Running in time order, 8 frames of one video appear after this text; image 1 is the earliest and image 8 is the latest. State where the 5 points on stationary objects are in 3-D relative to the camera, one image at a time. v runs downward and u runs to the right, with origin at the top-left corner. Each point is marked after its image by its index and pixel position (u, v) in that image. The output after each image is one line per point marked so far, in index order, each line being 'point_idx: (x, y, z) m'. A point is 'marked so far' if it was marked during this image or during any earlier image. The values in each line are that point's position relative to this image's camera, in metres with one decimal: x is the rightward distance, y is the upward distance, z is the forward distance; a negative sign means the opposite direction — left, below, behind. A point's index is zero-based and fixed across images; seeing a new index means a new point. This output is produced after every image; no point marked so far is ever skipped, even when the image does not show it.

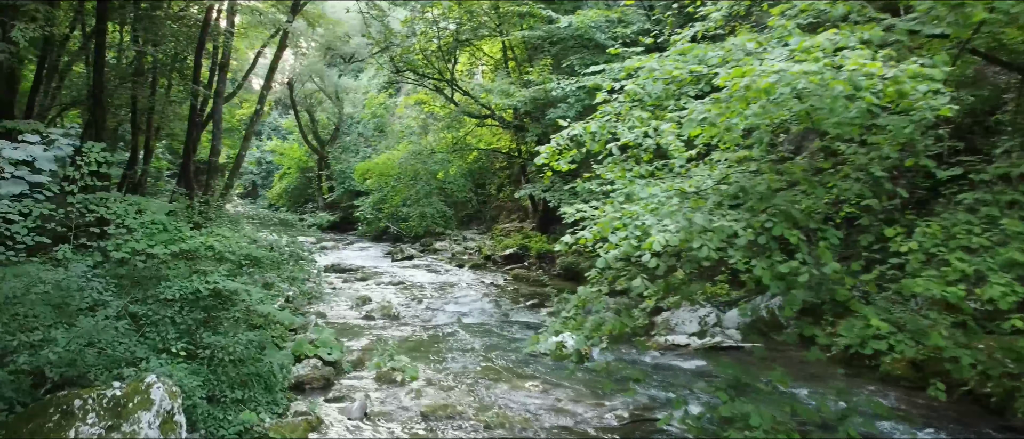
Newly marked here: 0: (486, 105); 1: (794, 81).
0: (-0.7, +3.2, +14.6) m
1: (+2.6, +1.3, +4.7) m
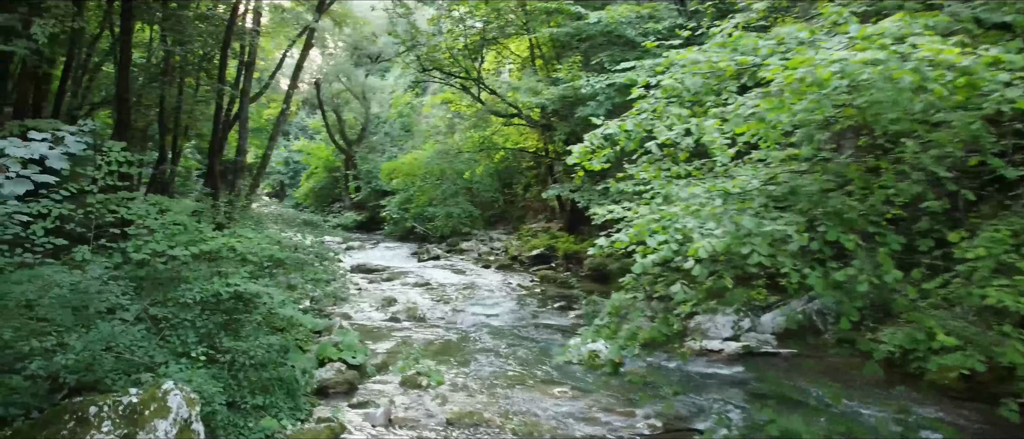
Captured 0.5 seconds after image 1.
0: (0.0, +3.2, +14.4) m
1: (+2.9, +1.2, +4.3) m
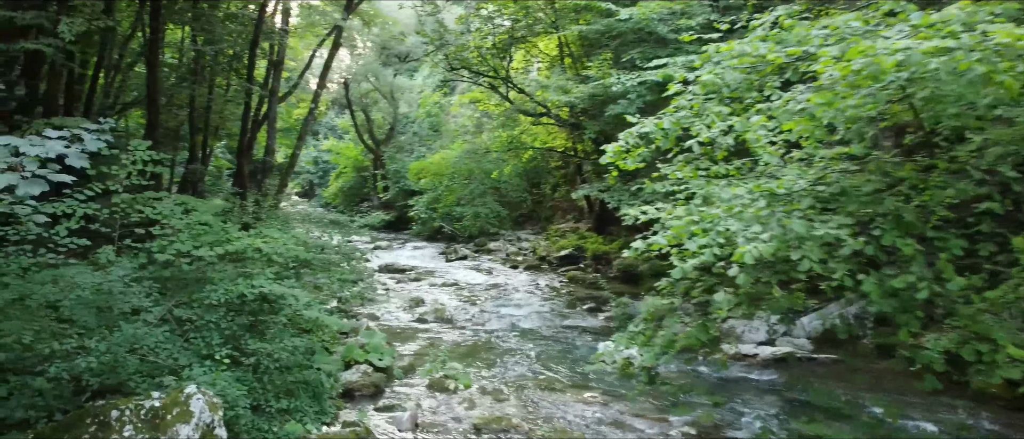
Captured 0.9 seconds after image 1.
0: (+0.8, +3.2, +14.2) m
1: (+3.1, +1.2, +3.9) m
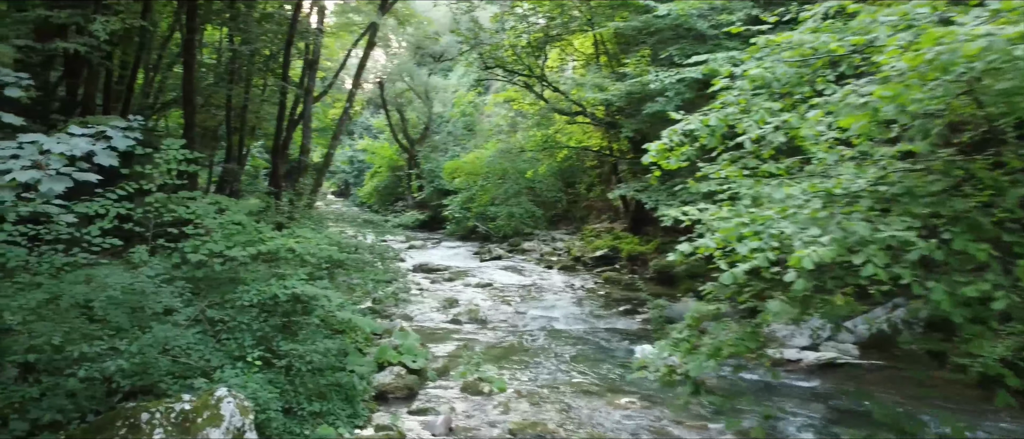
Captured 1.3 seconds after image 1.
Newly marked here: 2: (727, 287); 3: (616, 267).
0: (+1.8, +3.2, +13.8) m
1: (+3.4, +1.2, +3.5) m
2: (+2.1, -0.7, +5.0) m
3: (+3.1, -1.4, +15.4) m
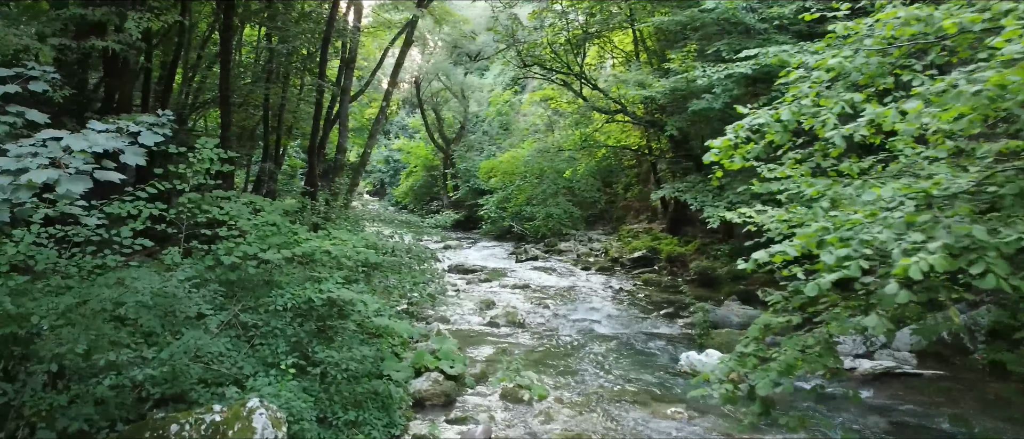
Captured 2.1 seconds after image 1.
0: (+2.7, +3.2, +13.4) m
1: (+3.7, +1.2, +3.0) m
2: (+2.5, -0.7, +4.6) m
3: (+4.2, -1.4, +14.8) m
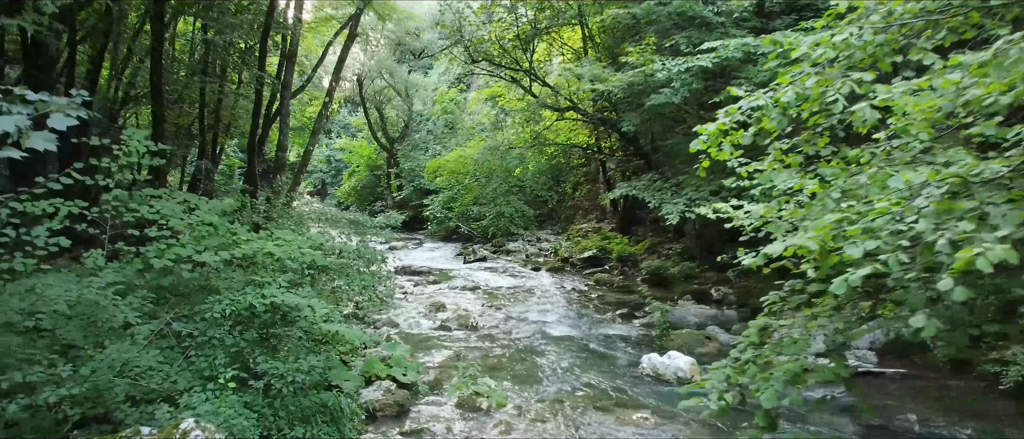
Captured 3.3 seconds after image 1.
0: (+1.4, +3.2, +13.4) m
1: (+3.5, +1.2, +3.2) m
2: (+2.2, -0.7, +4.6) m
3: (+2.7, -1.4, +15.0) m
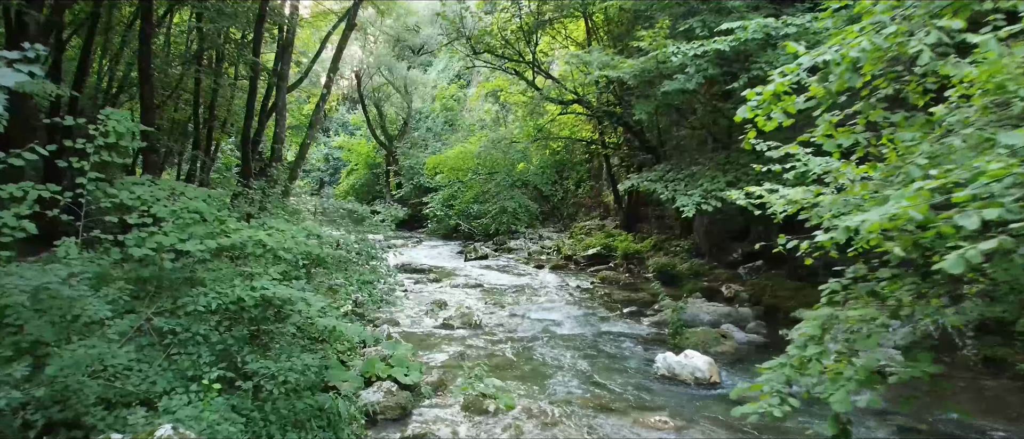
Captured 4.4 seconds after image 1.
0: (+1.5, +3.3, +13.0) m
1: (+3.6, +1.3, +2.8) m
2: (+2.3, -0.5, +4.3) m
3: (+2.8, -1.3, +14.6) m
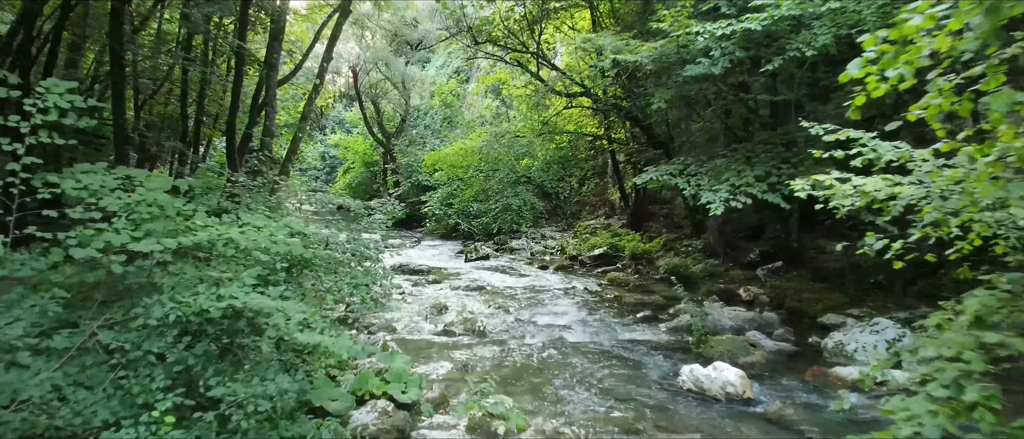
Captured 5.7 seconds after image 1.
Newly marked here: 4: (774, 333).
0: (+1.6, +3.4, +12.4) m
1: (+3.8, +1.4, +2.1) m
2: (+2.4, -0.5, +3.6) m
3: (+2.9, -1.3, +14.0) m
4: (+4.0, -1.7, +7.9) m
